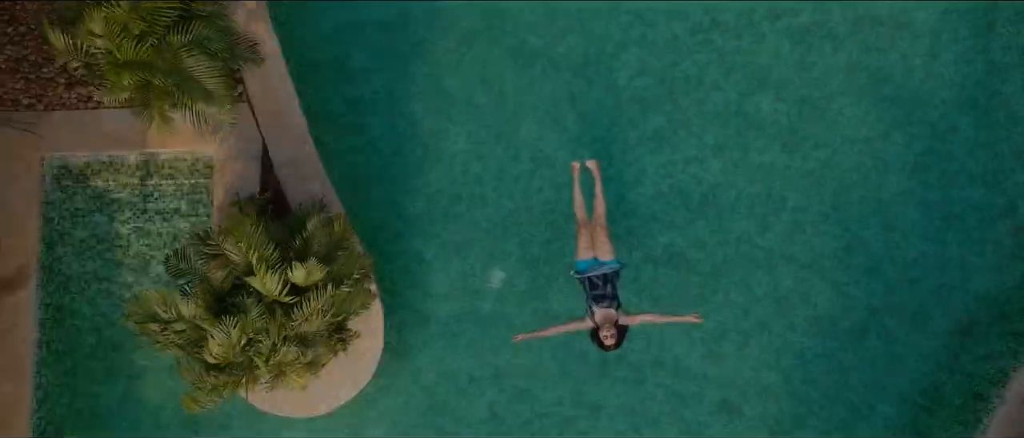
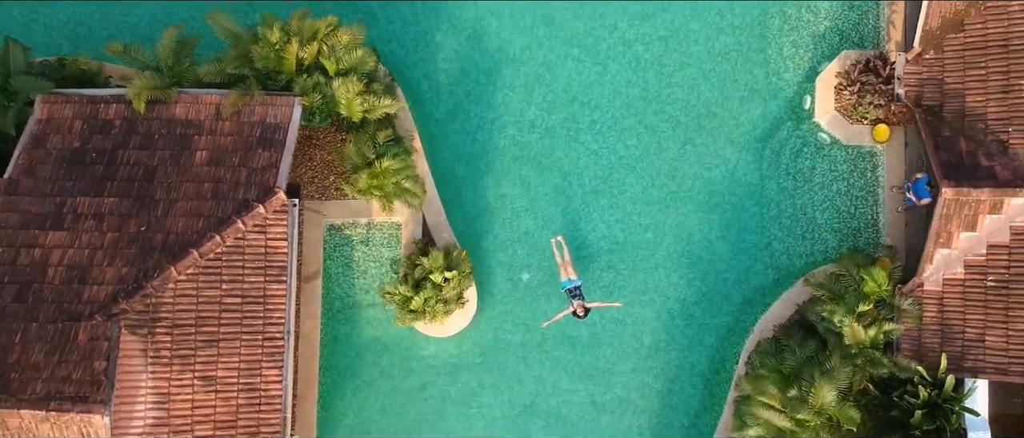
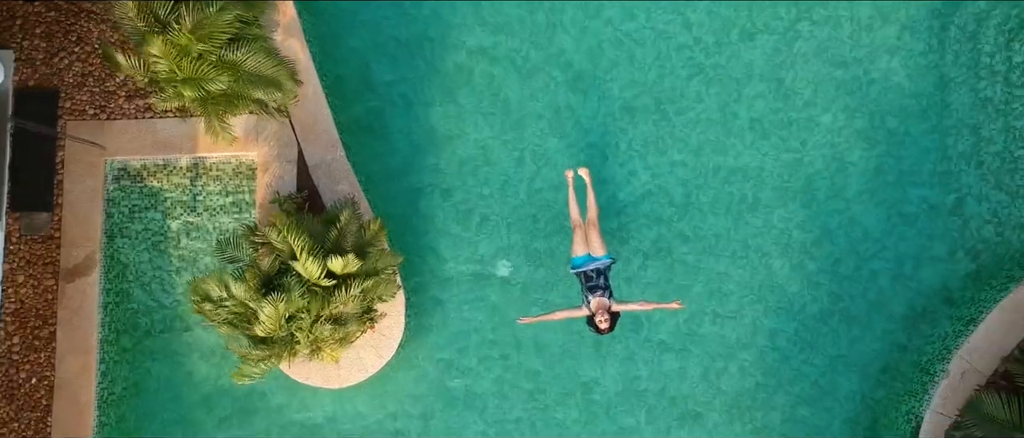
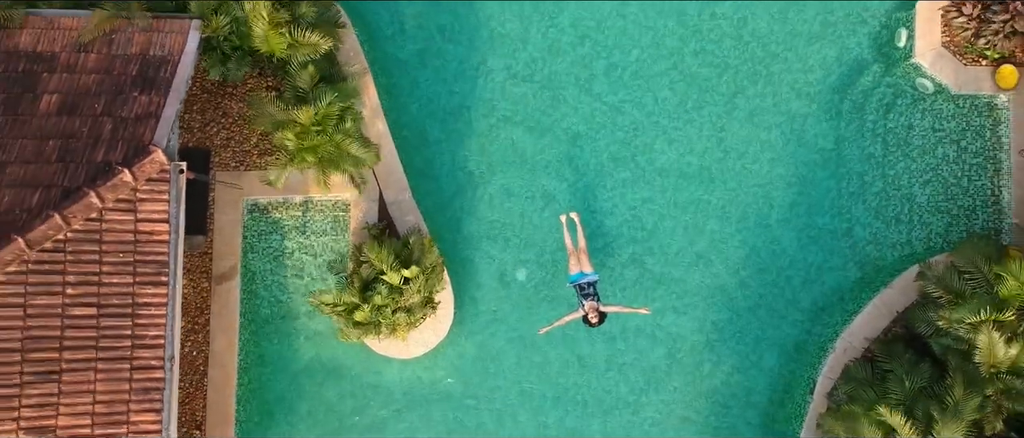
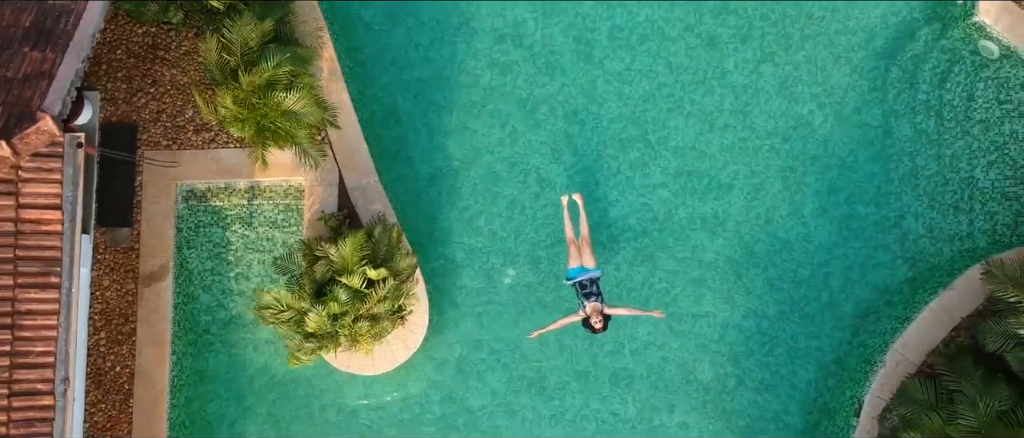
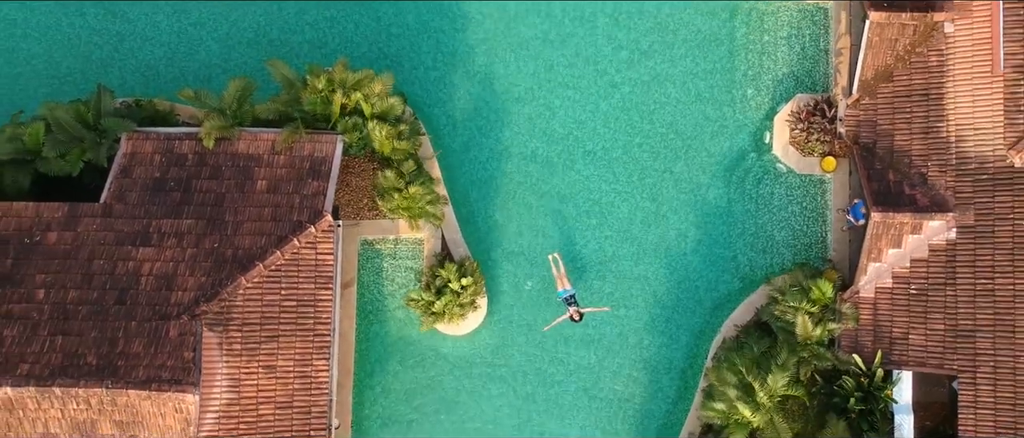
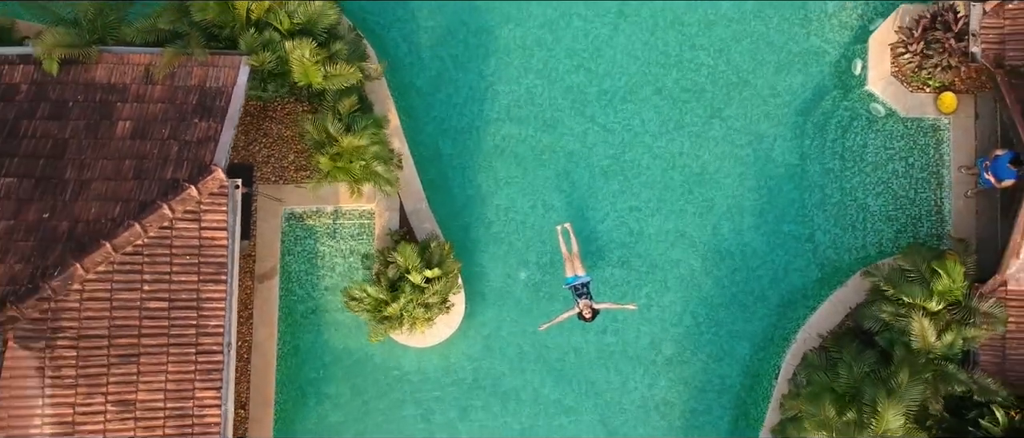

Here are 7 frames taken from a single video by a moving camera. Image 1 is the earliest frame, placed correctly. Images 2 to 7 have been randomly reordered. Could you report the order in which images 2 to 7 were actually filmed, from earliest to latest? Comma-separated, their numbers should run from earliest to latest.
3, 5, 4, 7, 2, 6
